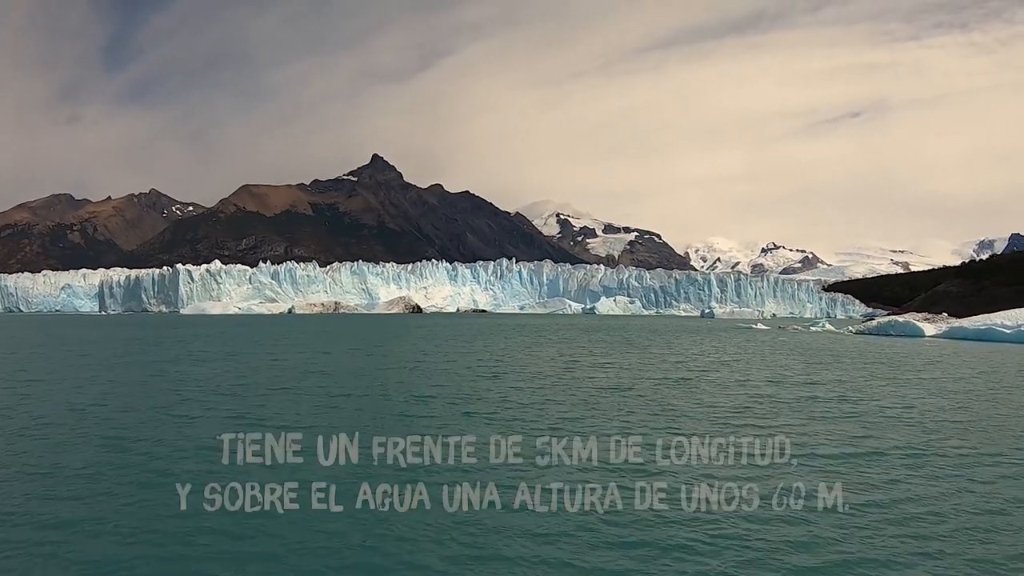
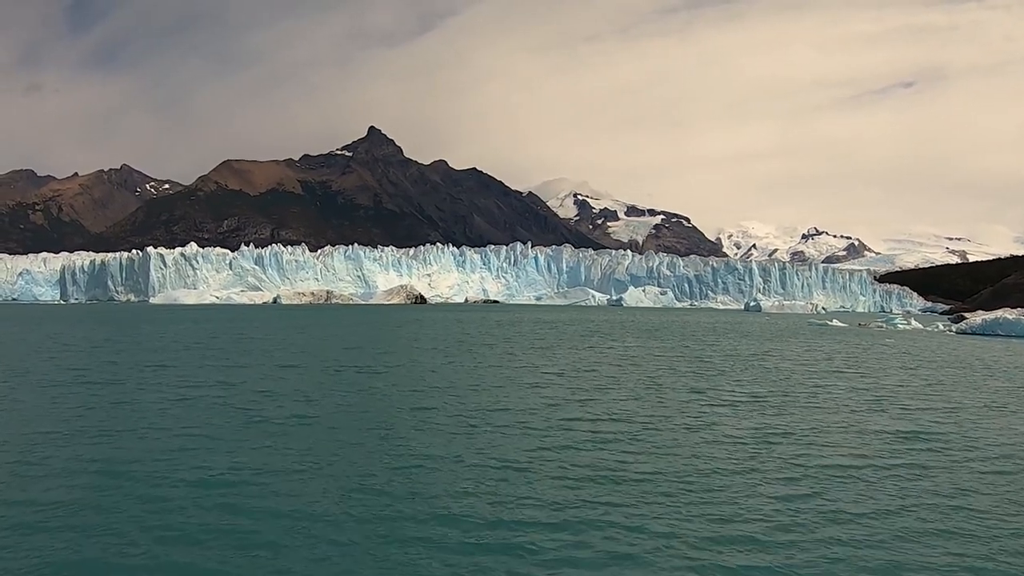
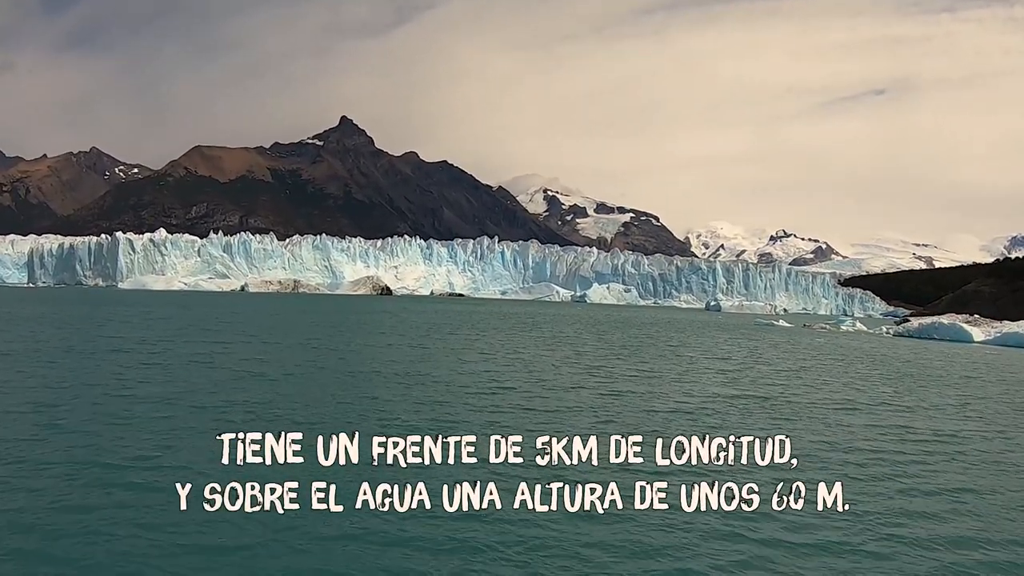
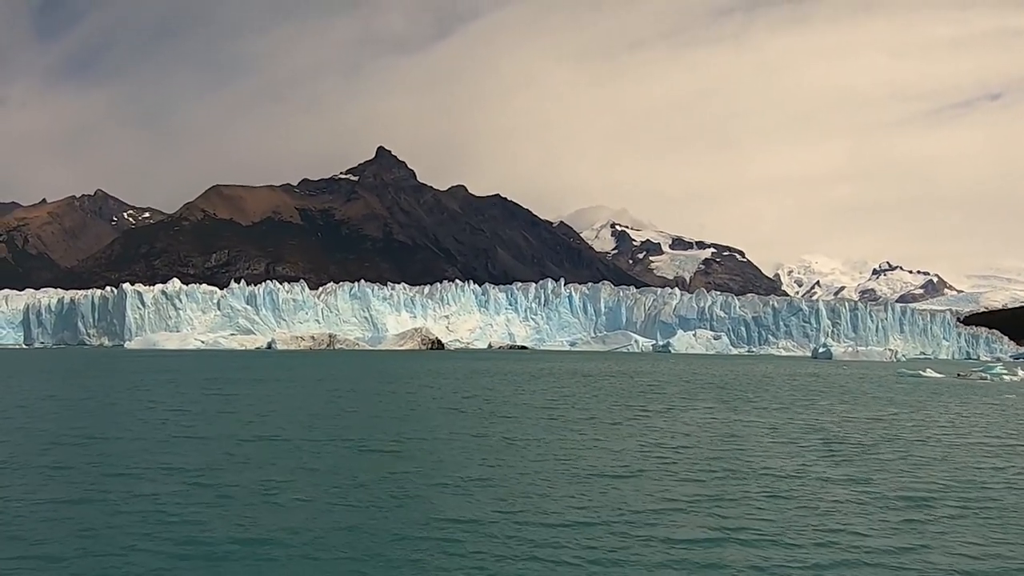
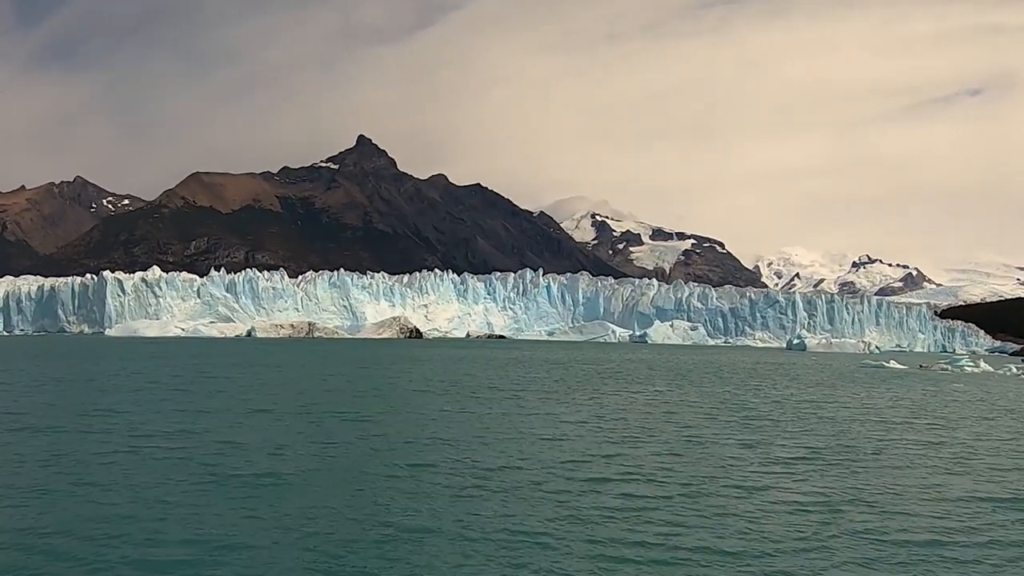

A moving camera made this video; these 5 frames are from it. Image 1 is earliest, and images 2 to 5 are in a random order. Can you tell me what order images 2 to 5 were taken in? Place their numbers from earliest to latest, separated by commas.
3, 2, 5, 4
